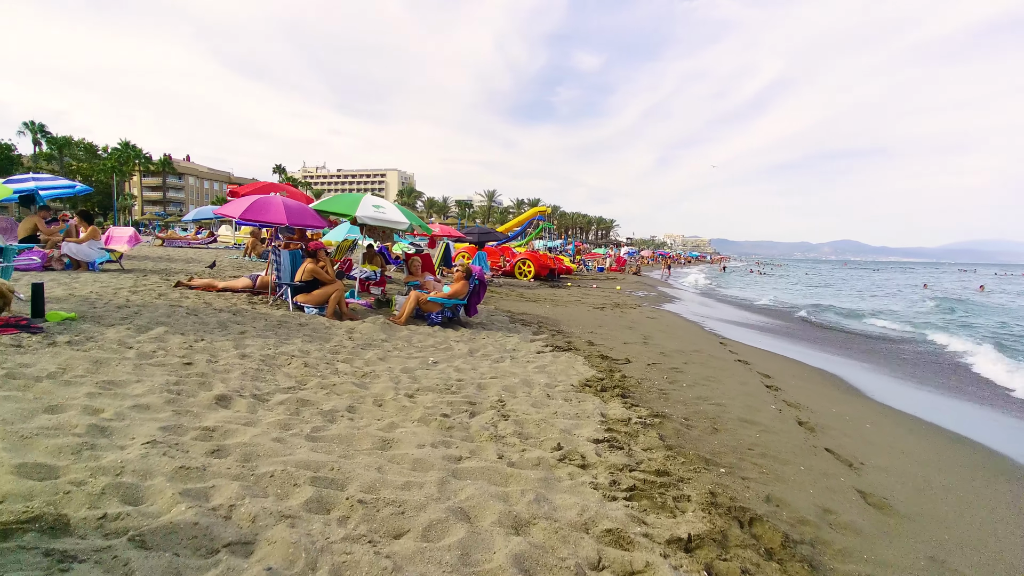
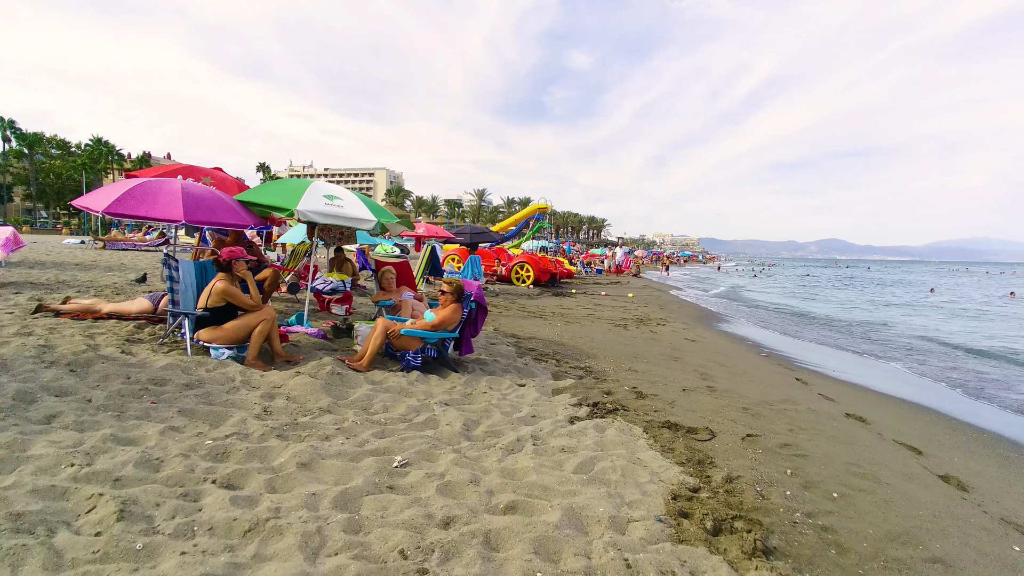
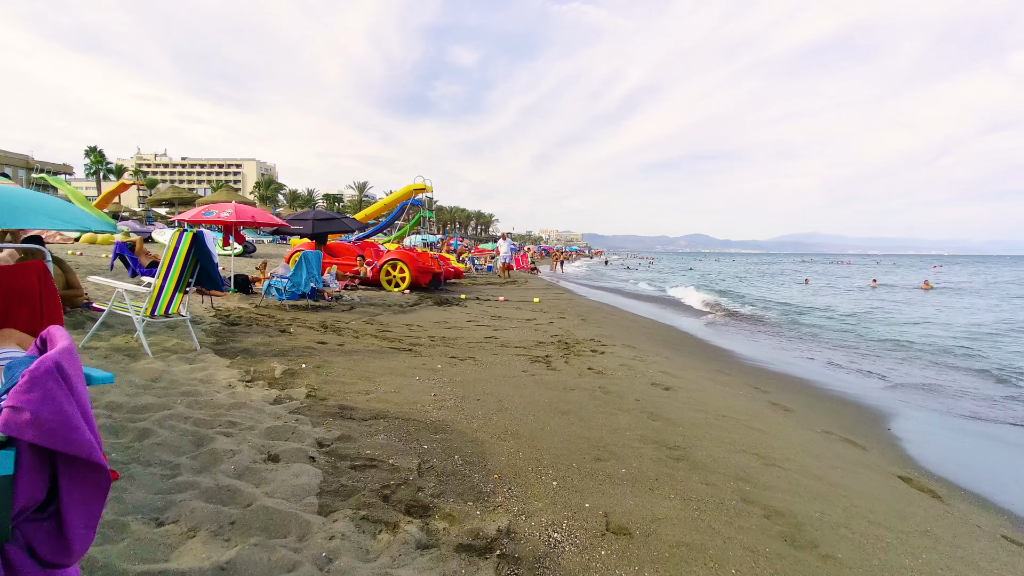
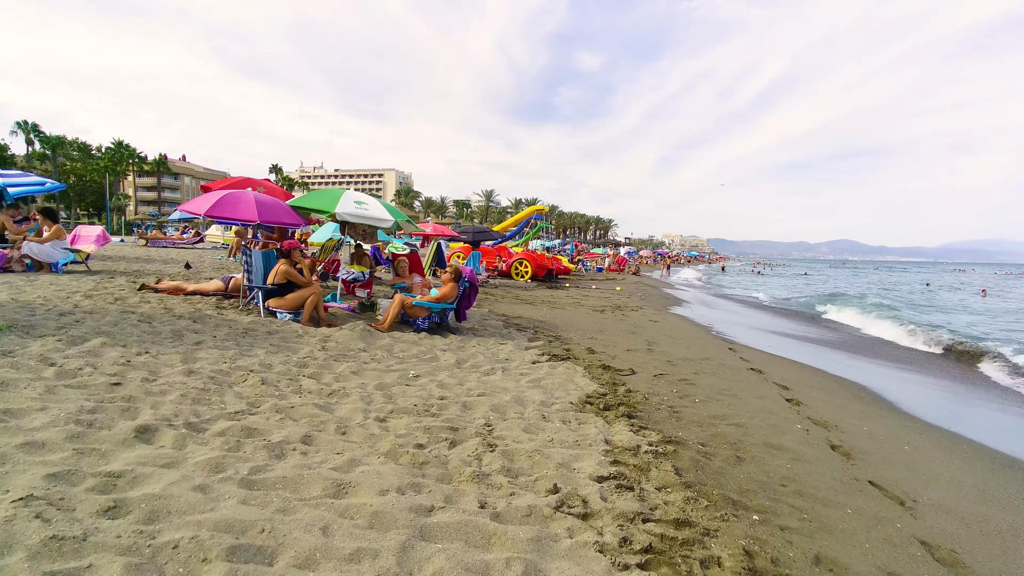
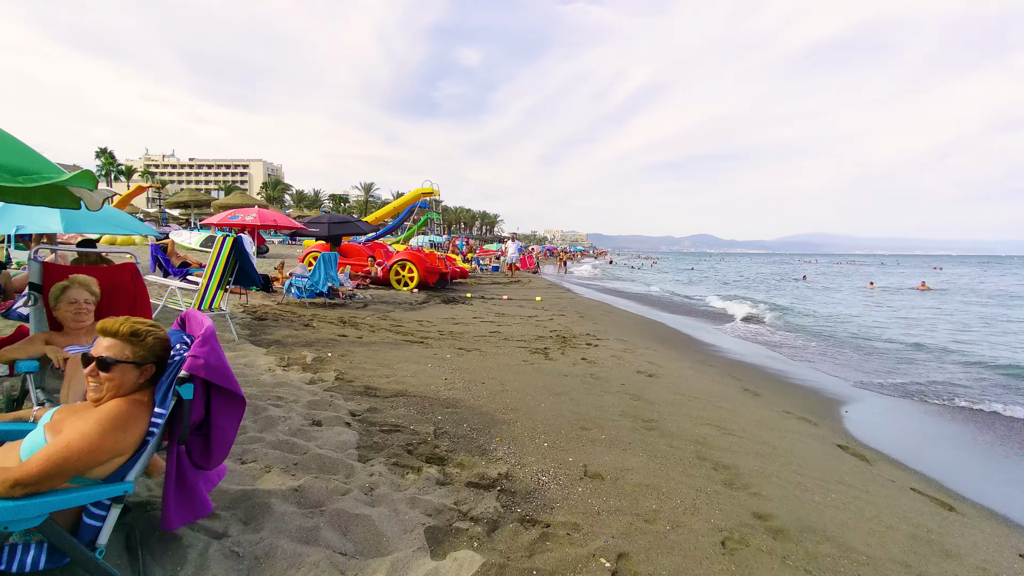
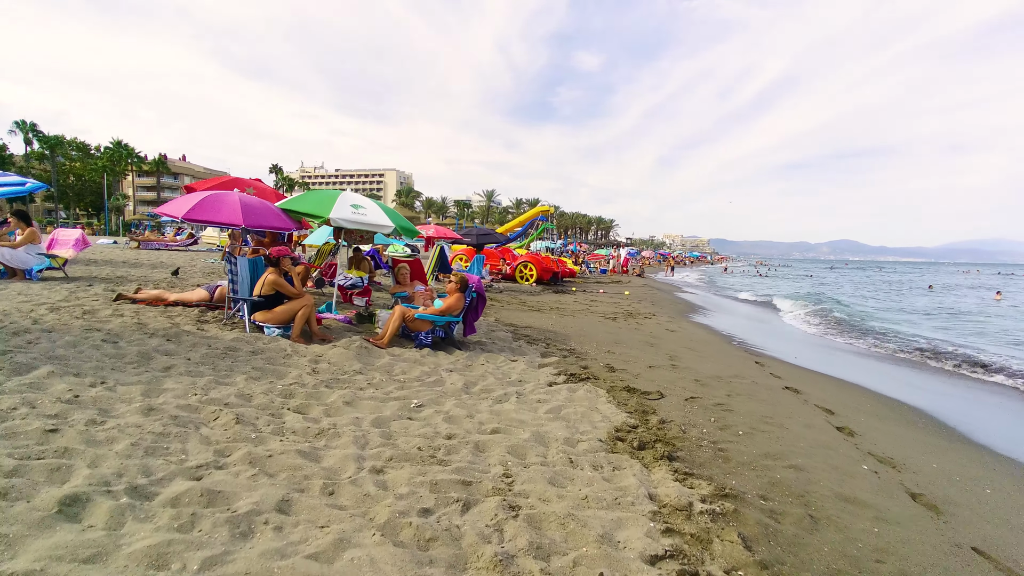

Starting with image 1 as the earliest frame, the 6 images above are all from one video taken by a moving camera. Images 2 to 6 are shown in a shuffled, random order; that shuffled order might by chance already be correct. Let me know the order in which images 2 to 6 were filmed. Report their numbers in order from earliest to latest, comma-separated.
4, 6, 2, 5, 3
